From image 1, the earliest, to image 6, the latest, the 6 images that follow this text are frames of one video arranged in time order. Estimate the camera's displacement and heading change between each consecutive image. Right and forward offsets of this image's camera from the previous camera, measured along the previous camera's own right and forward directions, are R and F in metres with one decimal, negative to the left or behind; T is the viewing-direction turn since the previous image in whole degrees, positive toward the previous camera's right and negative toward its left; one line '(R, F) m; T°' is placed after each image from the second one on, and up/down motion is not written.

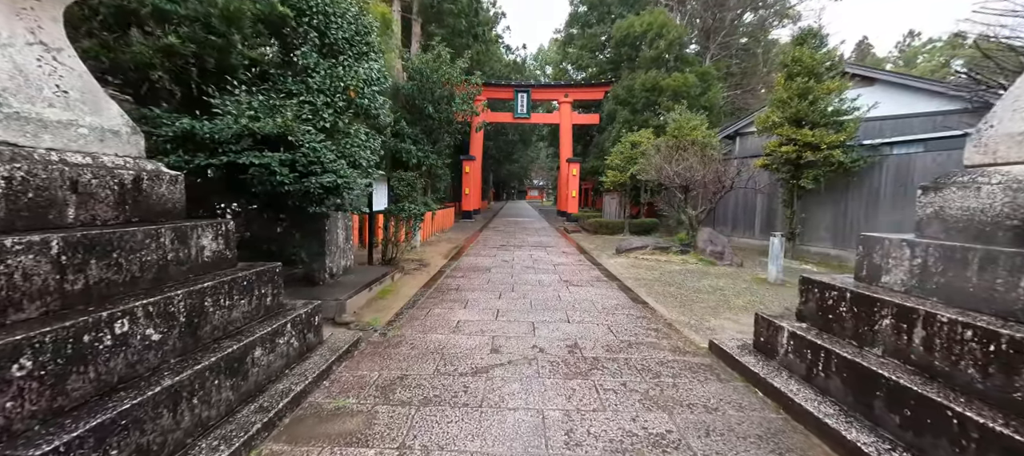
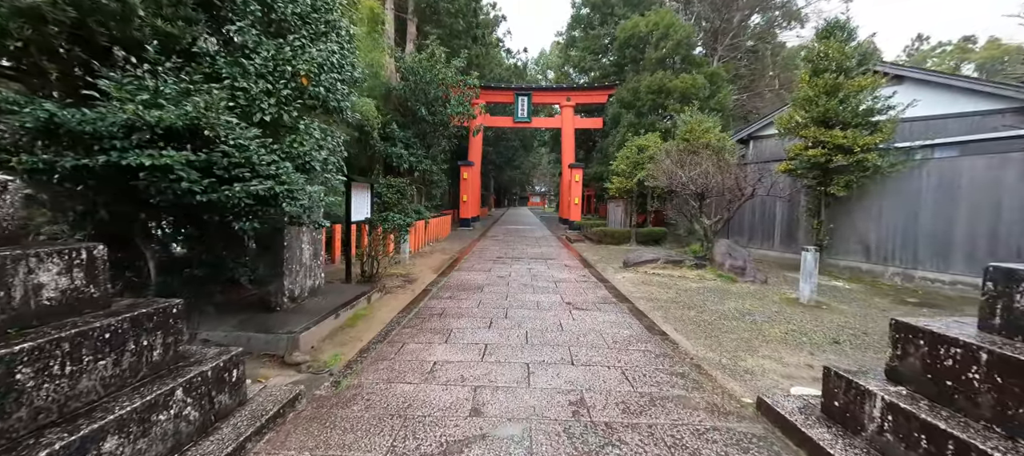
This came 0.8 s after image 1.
(+0.1, +0.8) m; 0°
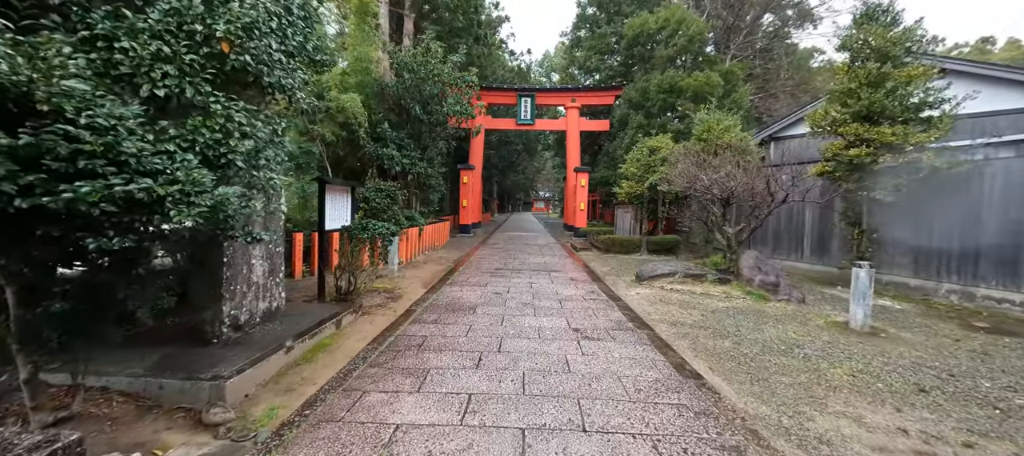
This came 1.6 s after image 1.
(+0.1, +0.9) m; -1°
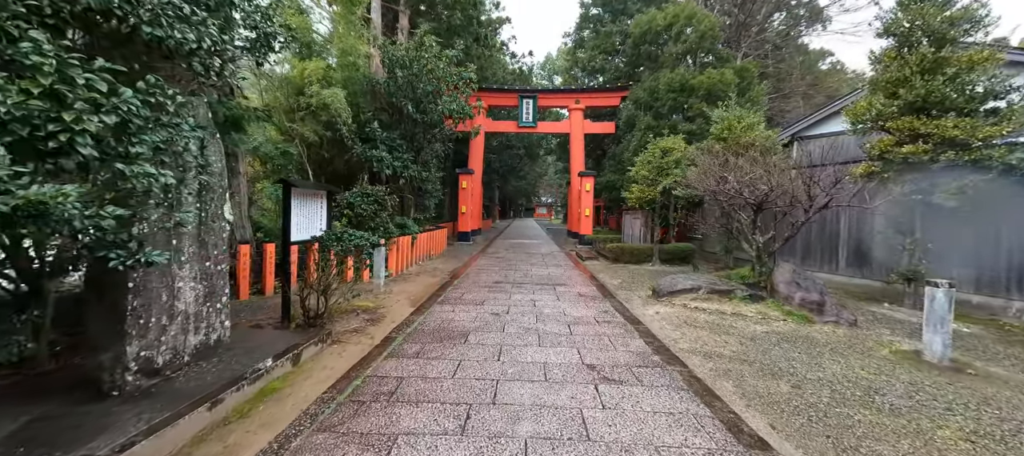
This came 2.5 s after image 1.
(0.0, +0.9) m; 0°
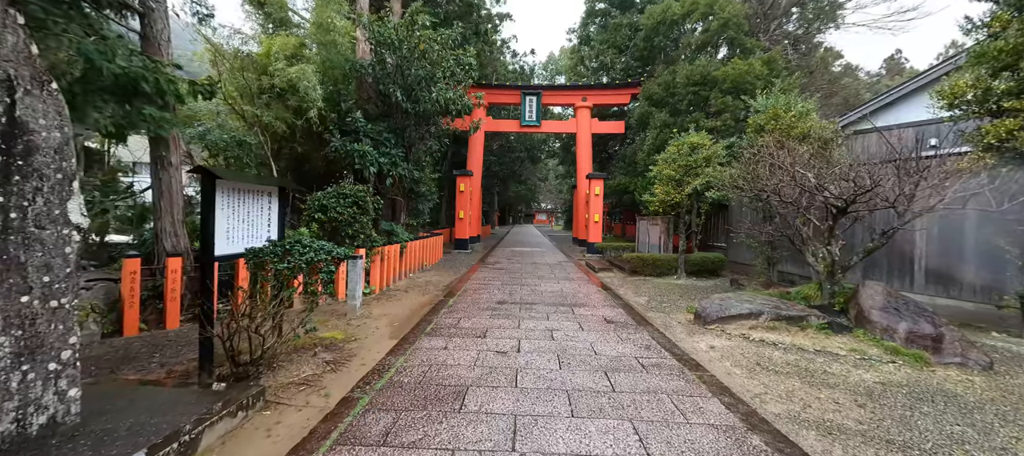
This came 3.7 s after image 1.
(-0.1, +1.3) m; 0°
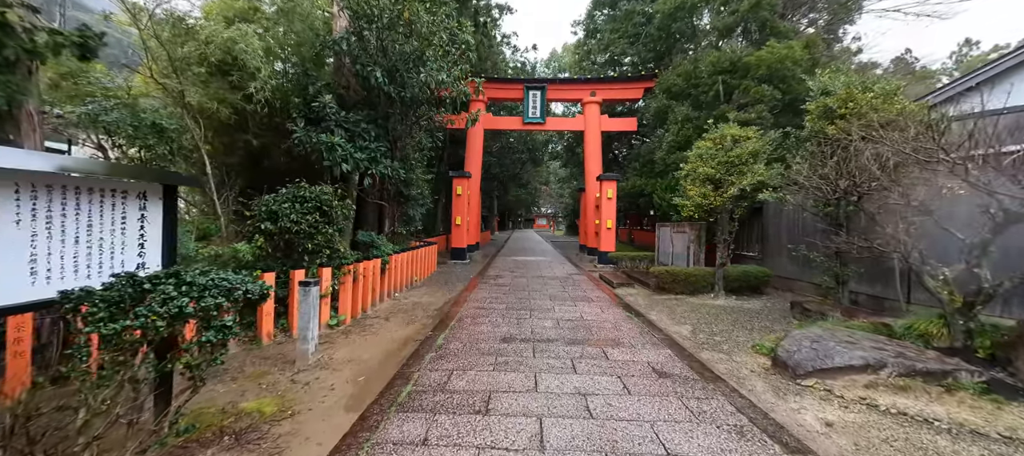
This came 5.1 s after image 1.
(-0.1, +1.5) m; 0°
